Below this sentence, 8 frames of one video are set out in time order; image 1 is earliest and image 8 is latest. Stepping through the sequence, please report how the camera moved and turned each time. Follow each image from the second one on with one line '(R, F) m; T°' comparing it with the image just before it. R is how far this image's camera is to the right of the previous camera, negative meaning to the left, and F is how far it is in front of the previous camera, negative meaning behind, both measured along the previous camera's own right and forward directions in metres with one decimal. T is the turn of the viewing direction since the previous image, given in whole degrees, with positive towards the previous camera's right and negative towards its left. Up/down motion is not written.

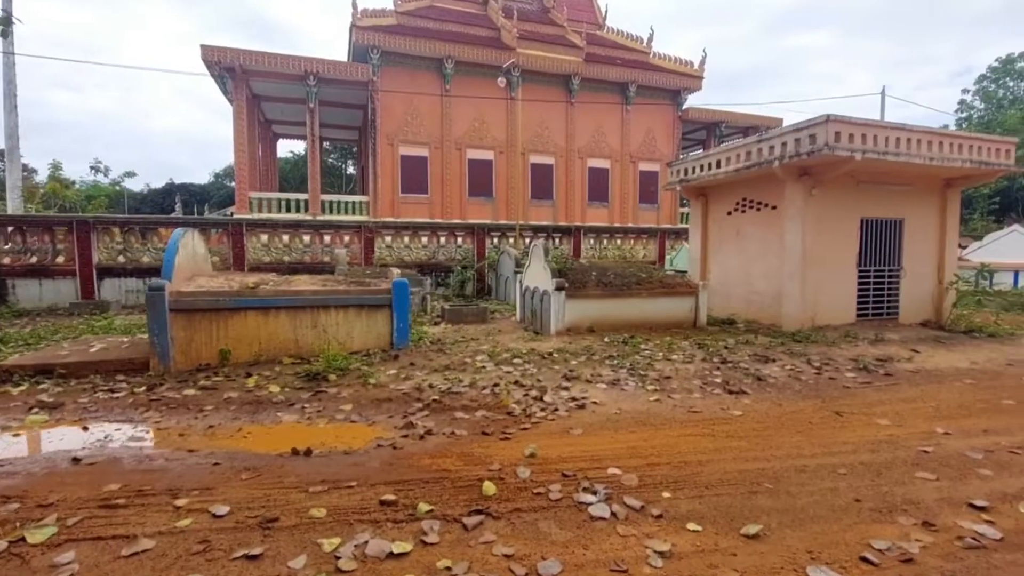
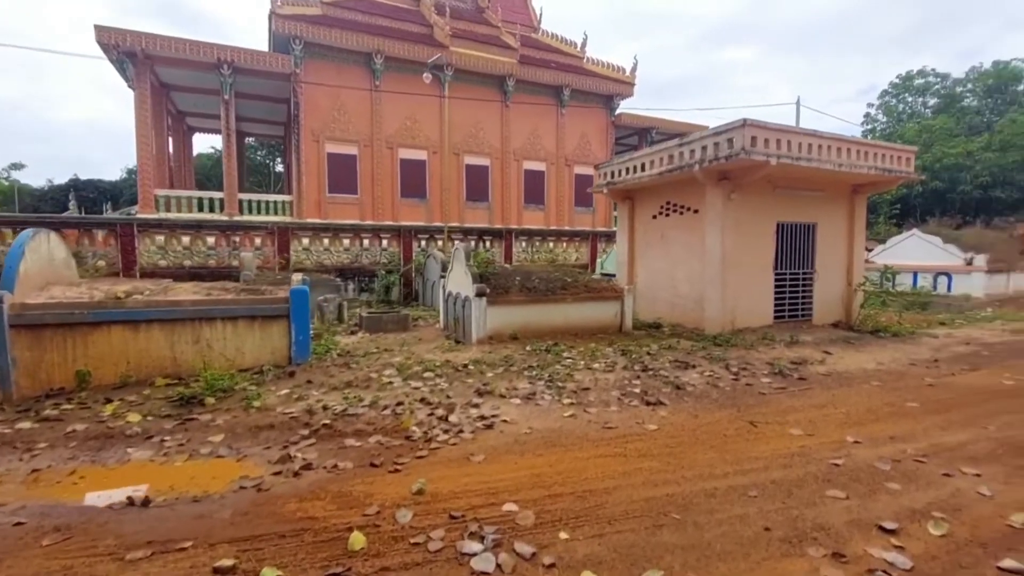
(+0.4, +0.5) m; +7°
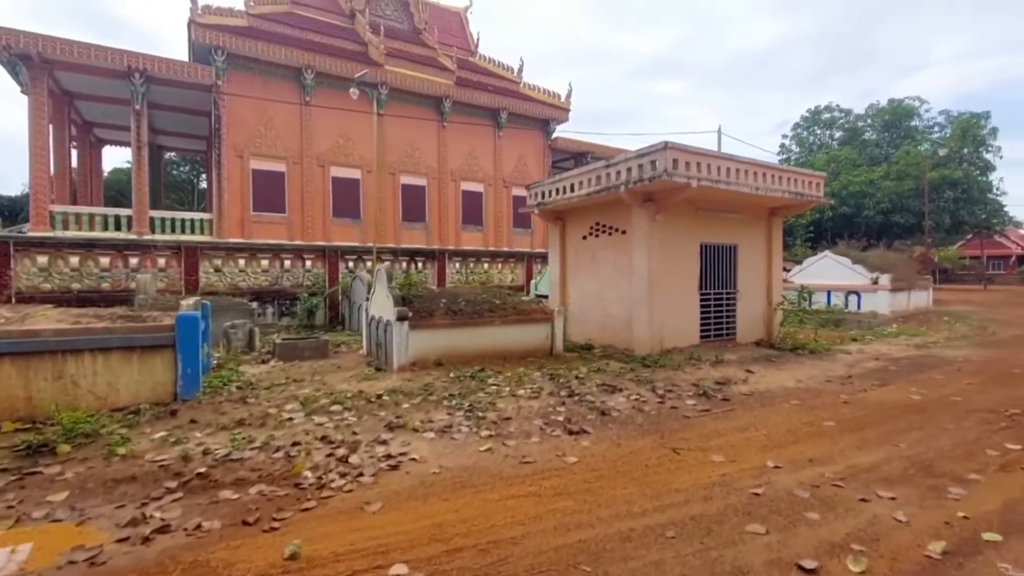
(+0.3, +0.3) m; +6°
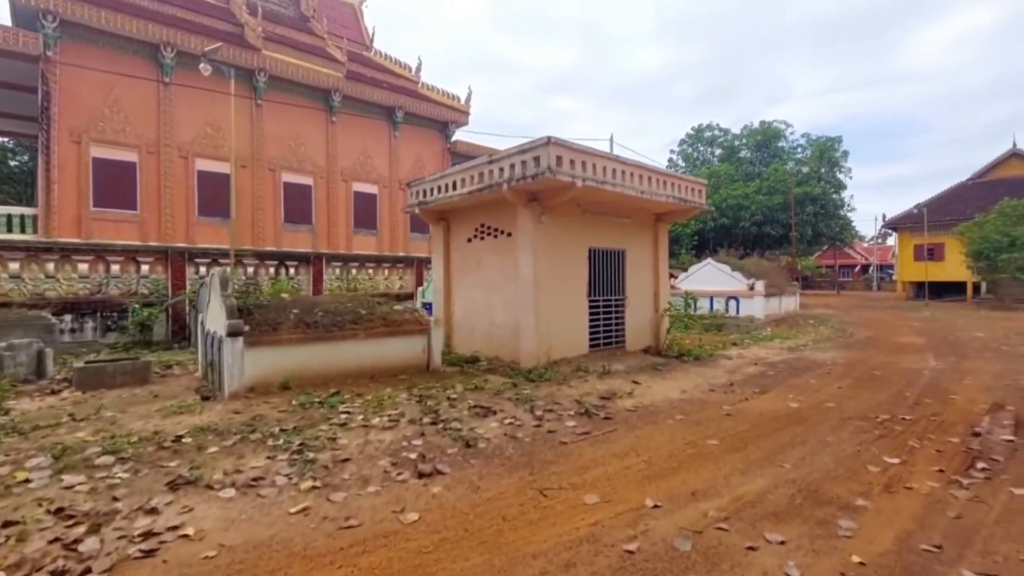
(+0.6, +0.9) m; +11°
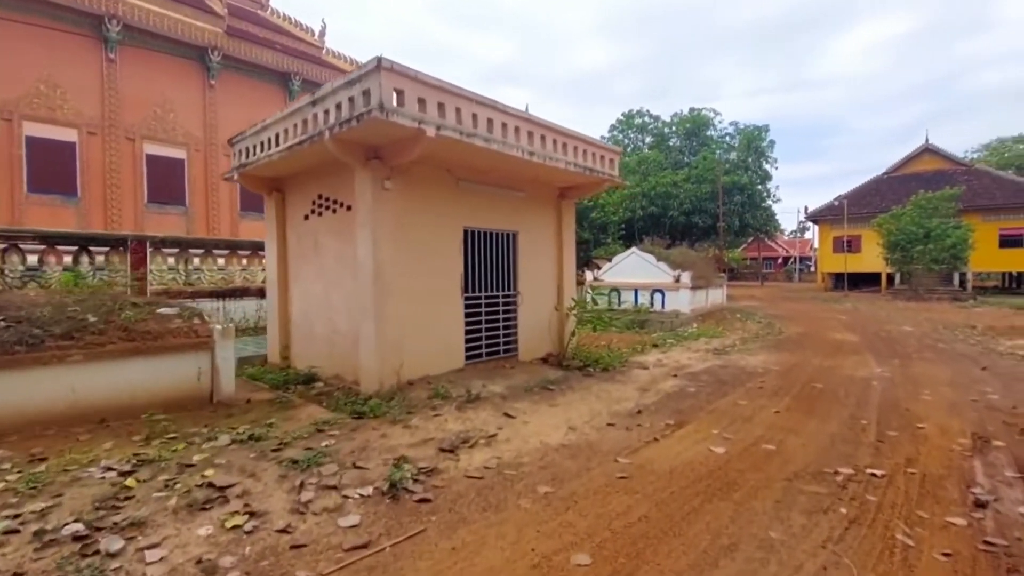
(+1.3, +2.2) m; +7°
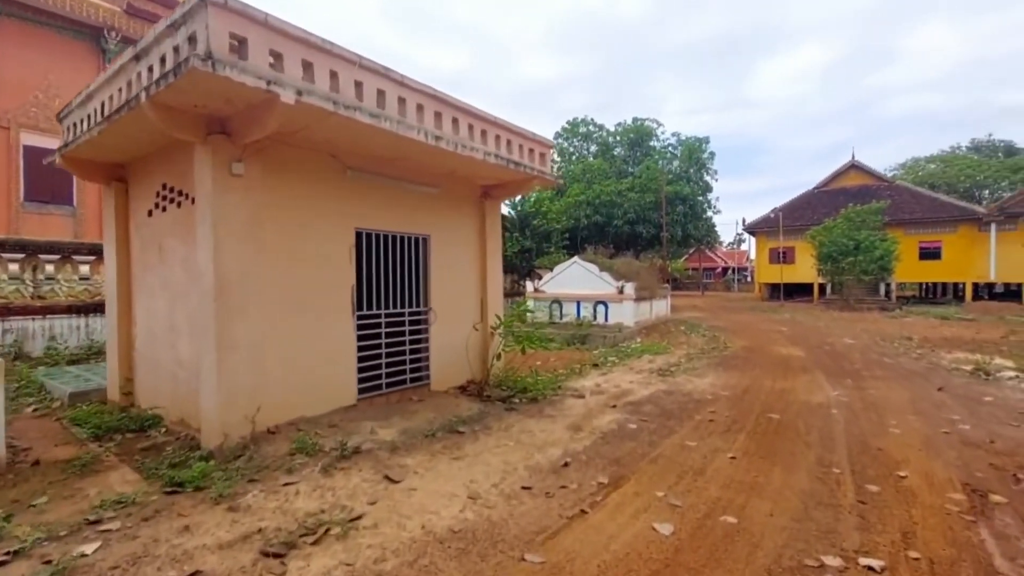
(+0.5, +1.2) m; +6°
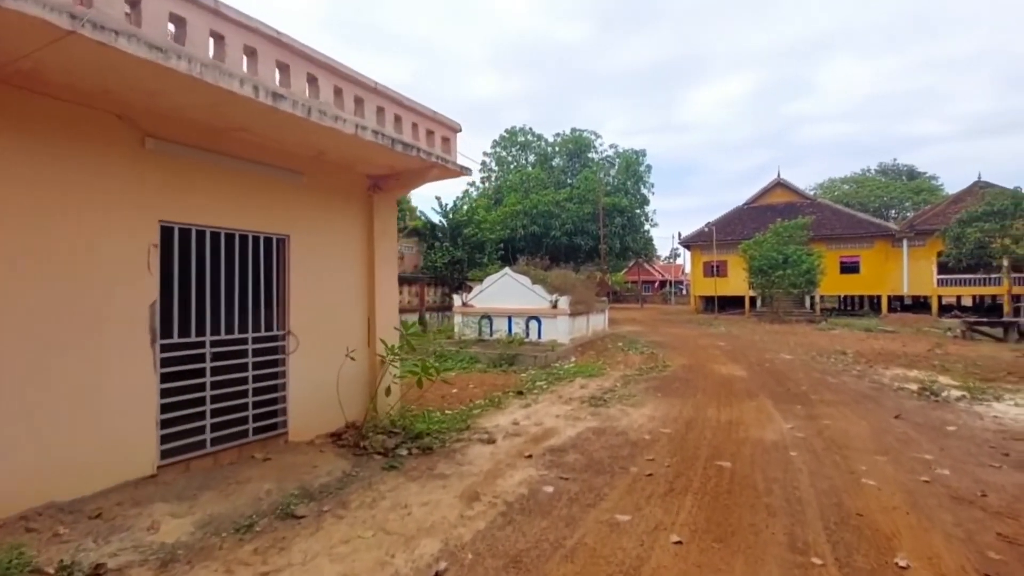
(+0.5, +1.3) m; +6°
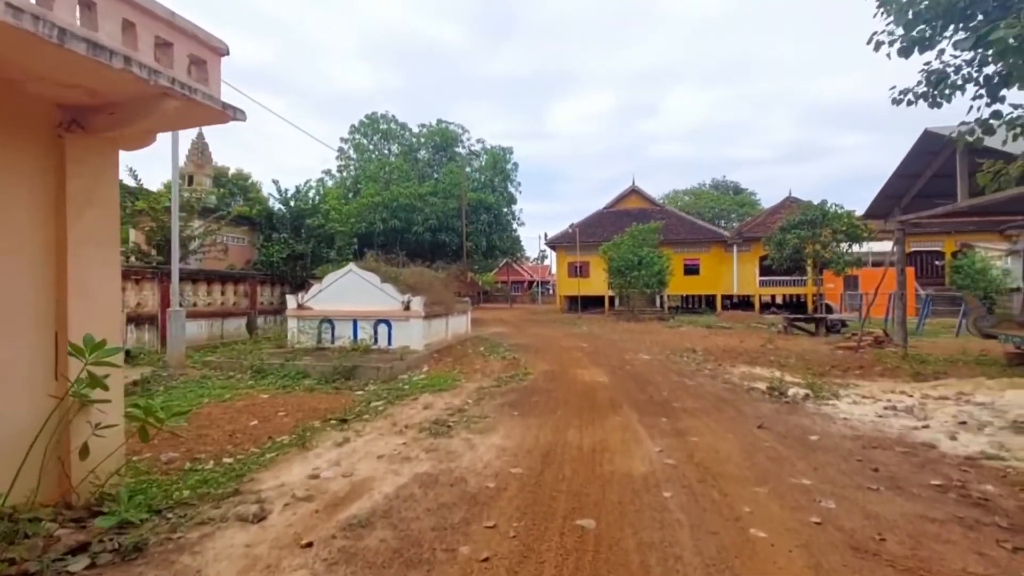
(+0.6, +1.4) m; +15°
